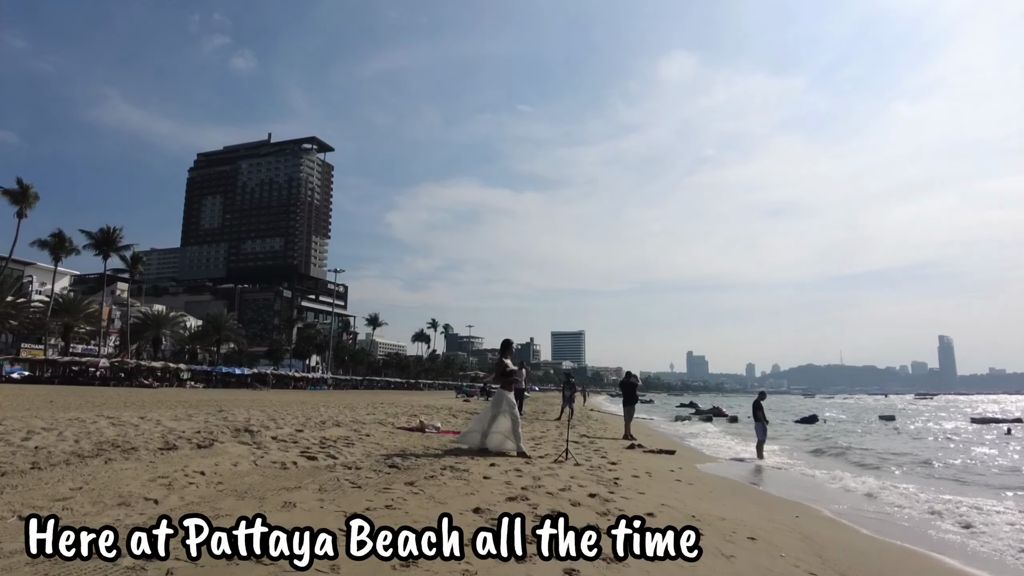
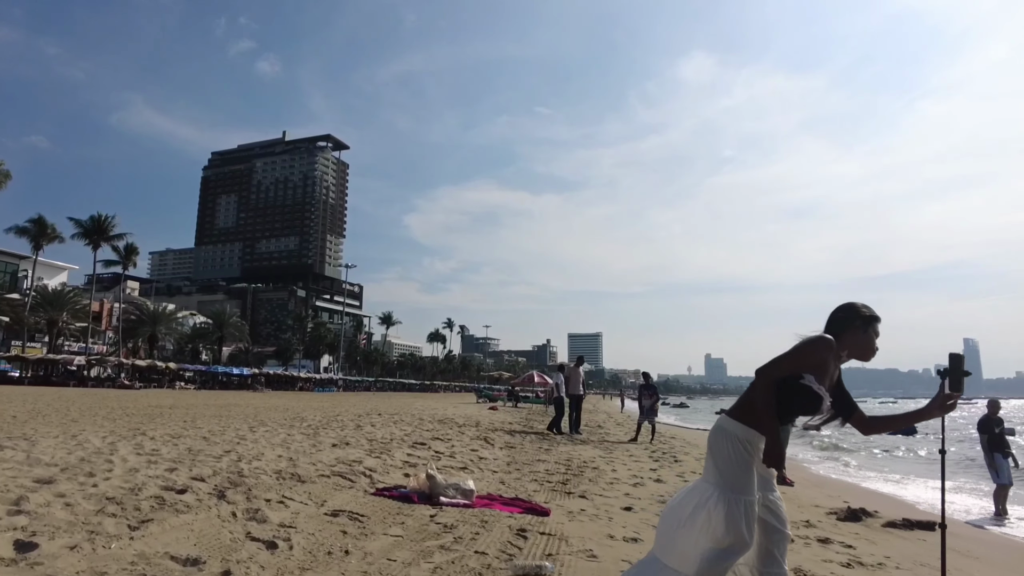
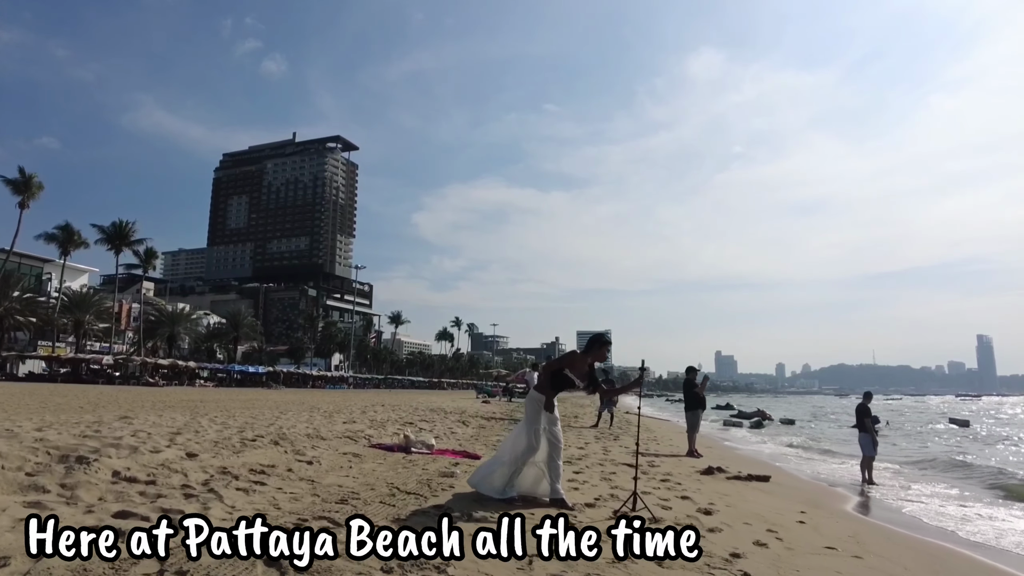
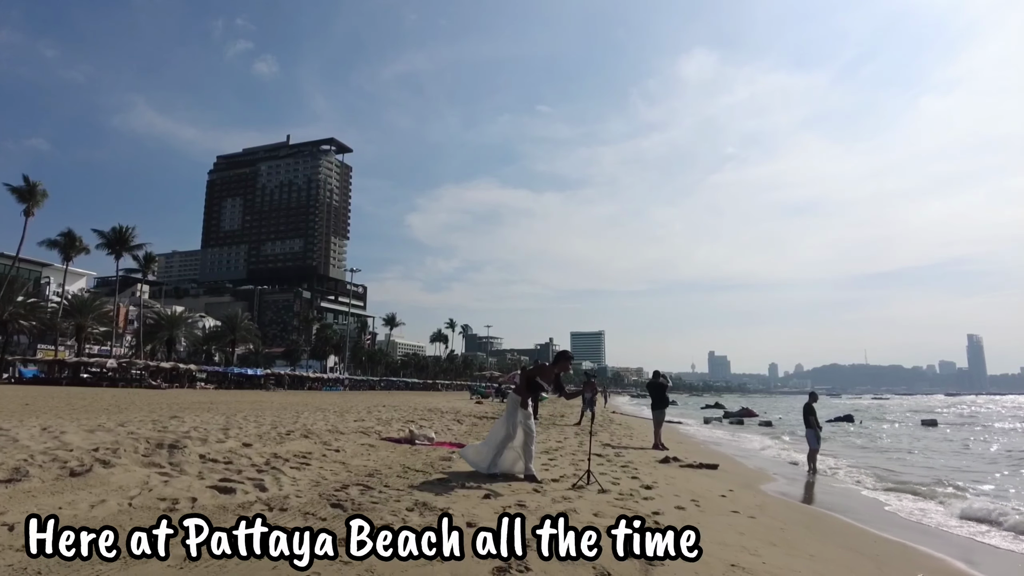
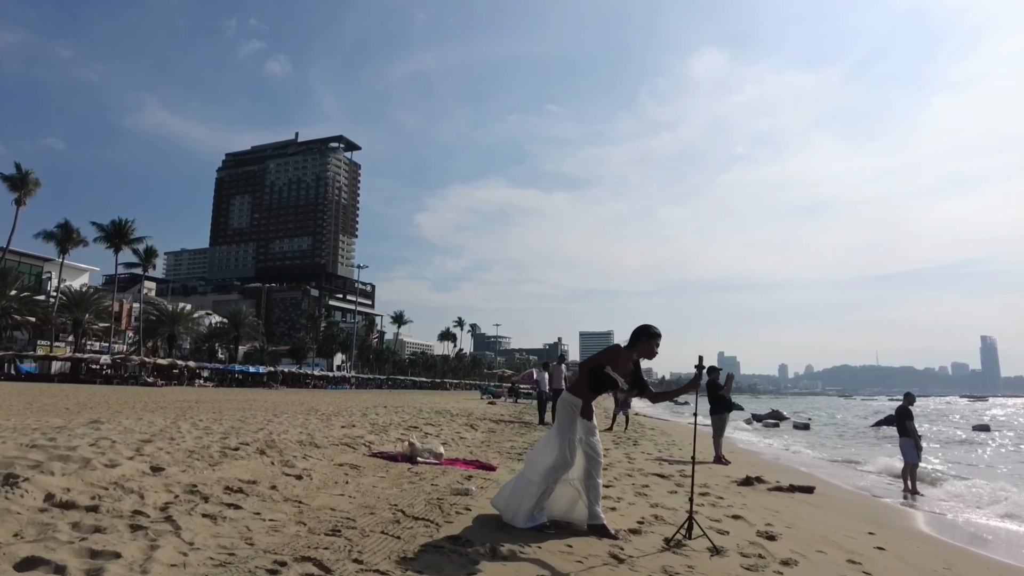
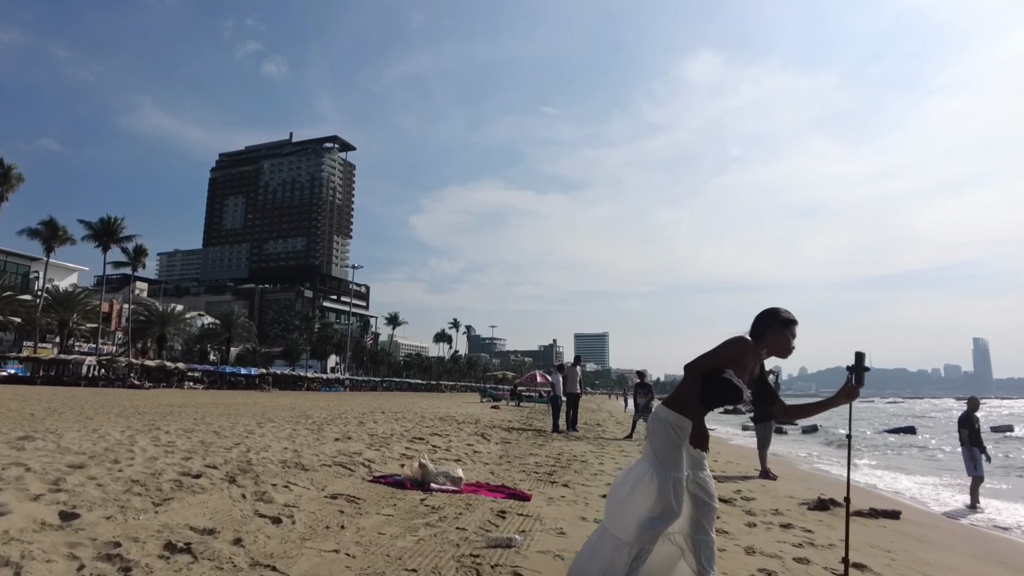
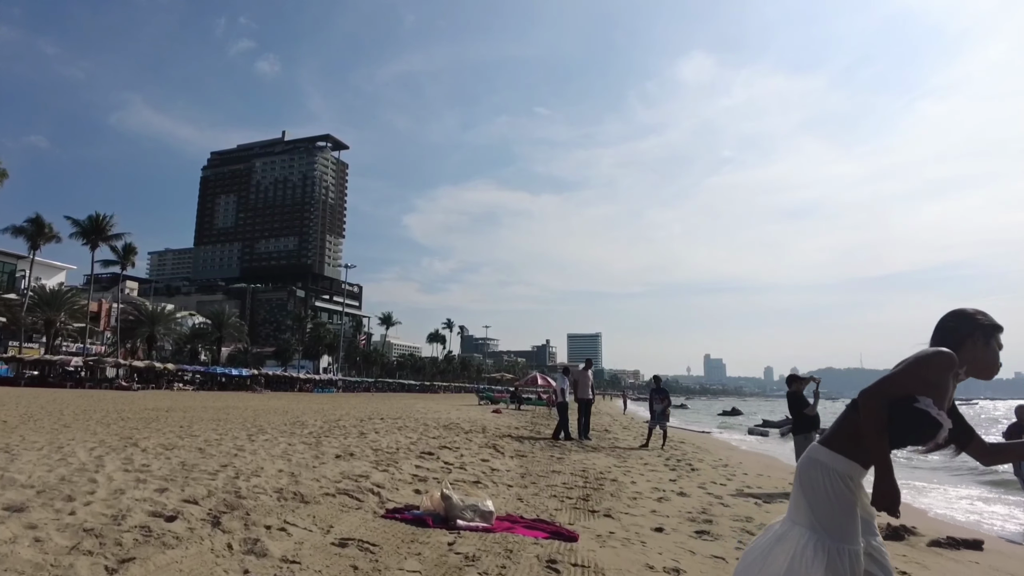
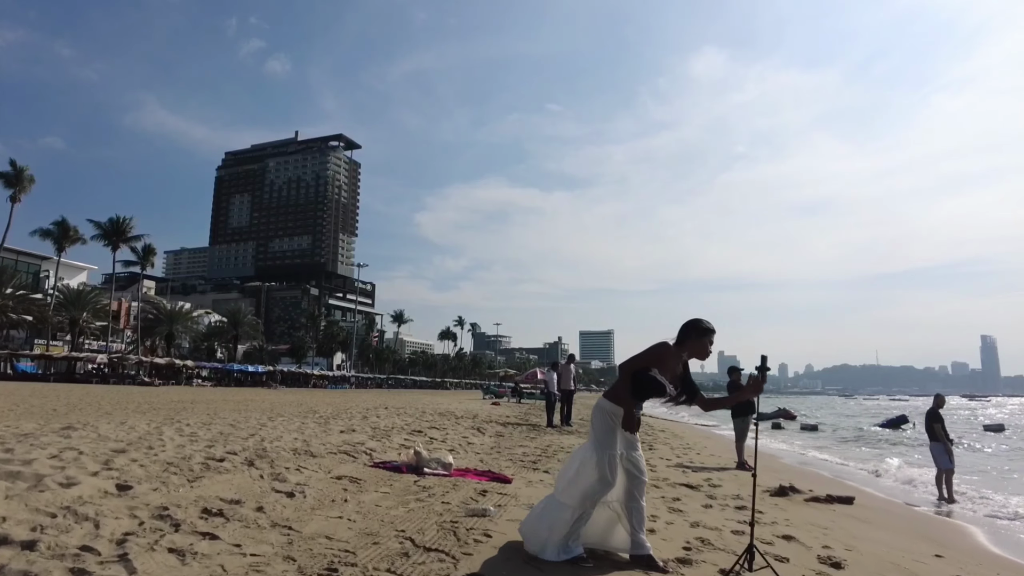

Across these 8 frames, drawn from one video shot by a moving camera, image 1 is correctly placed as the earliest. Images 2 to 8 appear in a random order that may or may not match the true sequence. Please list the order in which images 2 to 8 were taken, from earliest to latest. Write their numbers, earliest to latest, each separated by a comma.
4, 3, 5, 8, 6, 2, 7
